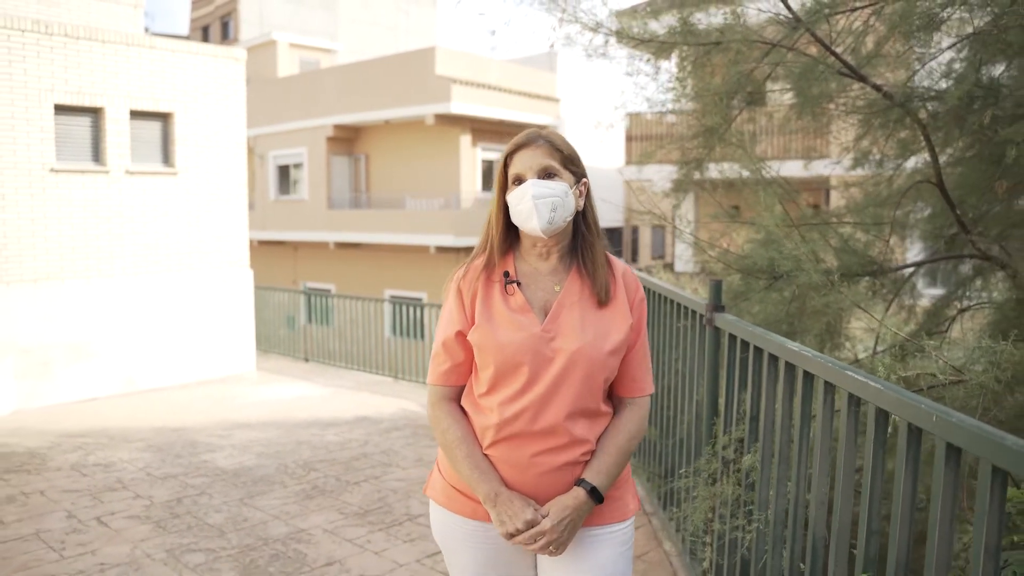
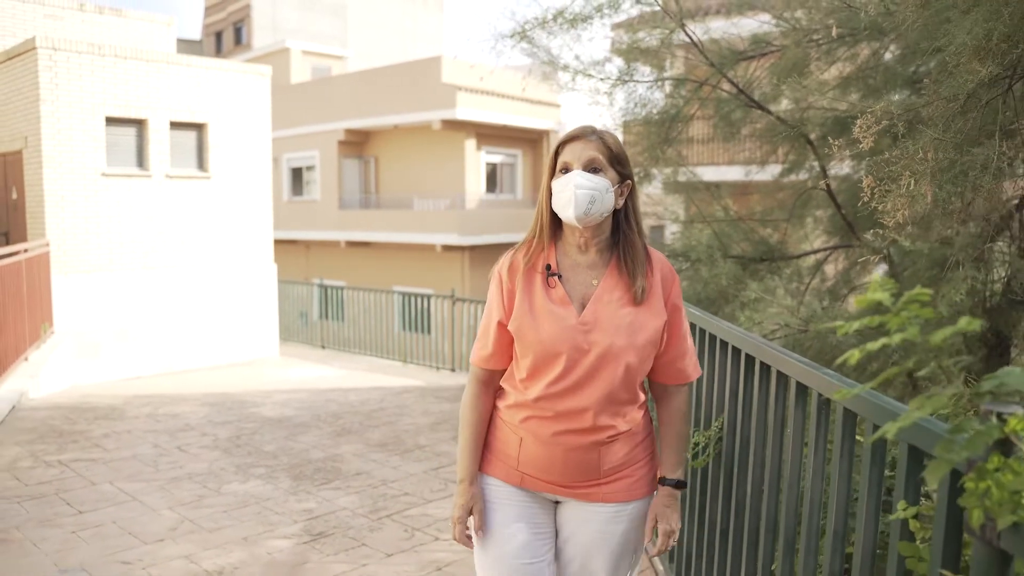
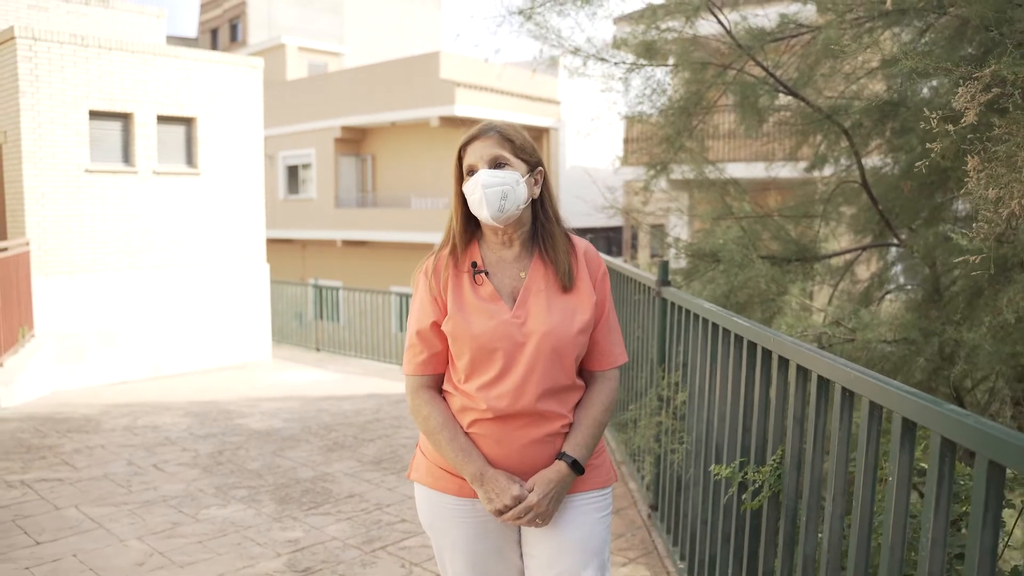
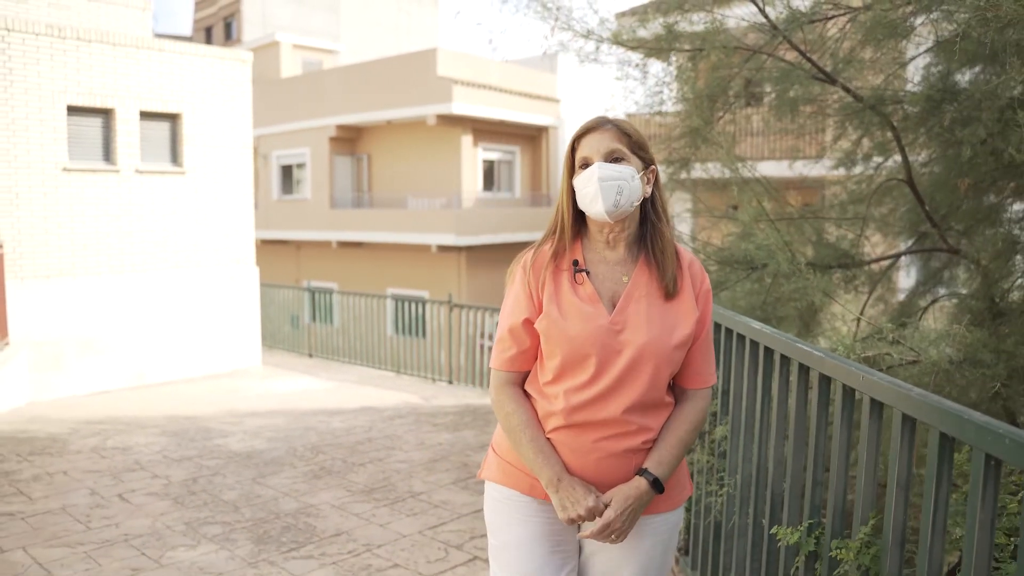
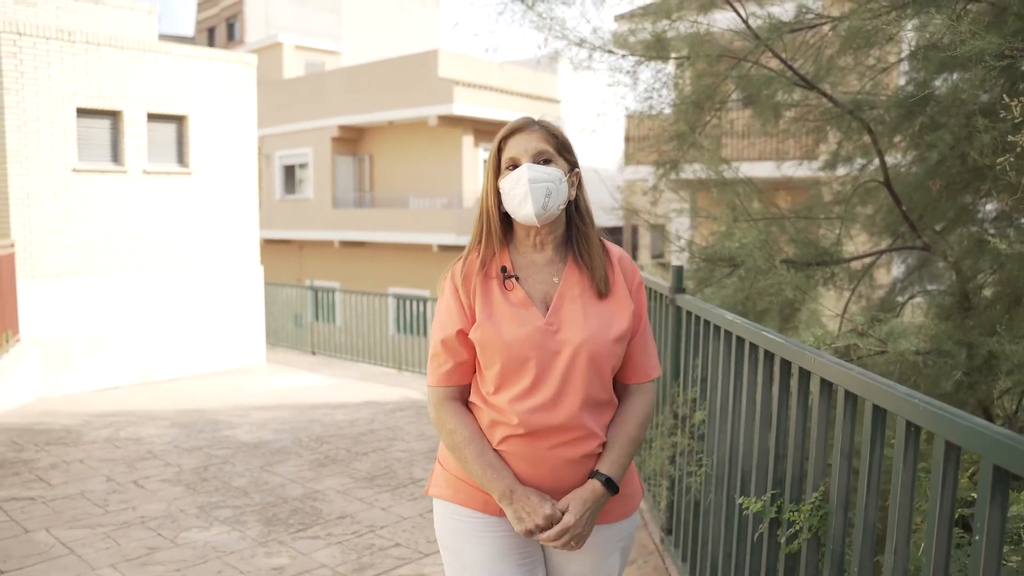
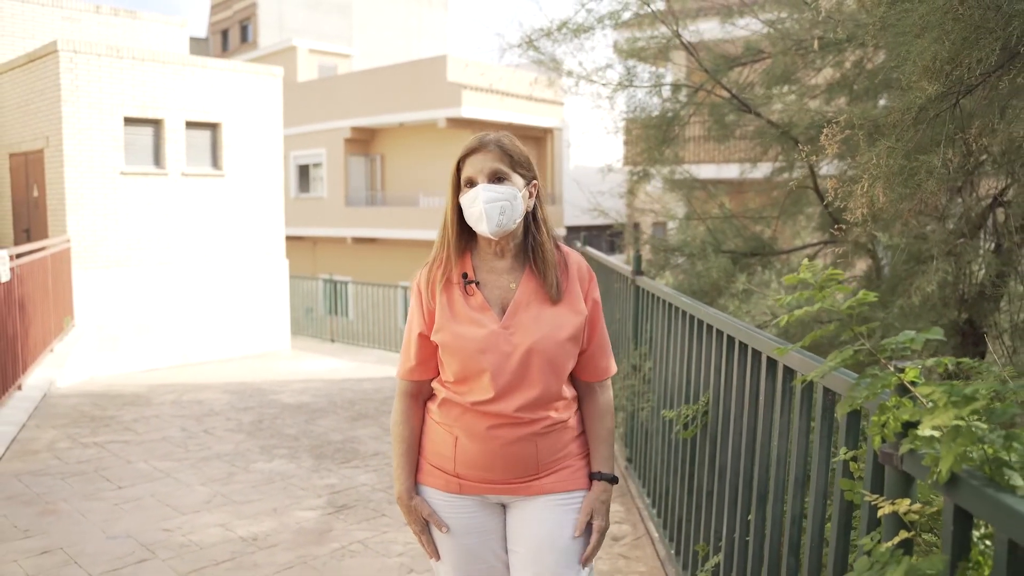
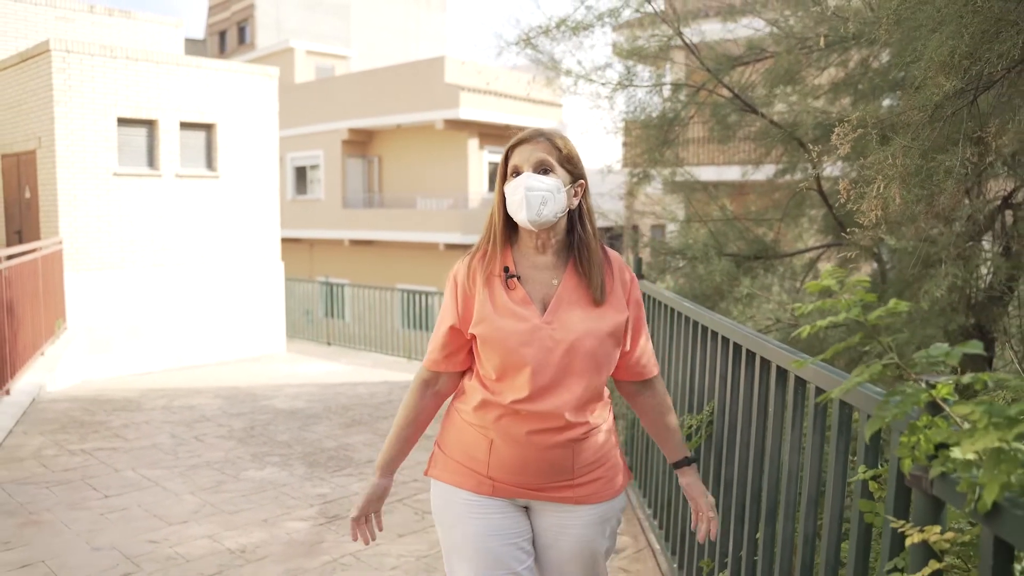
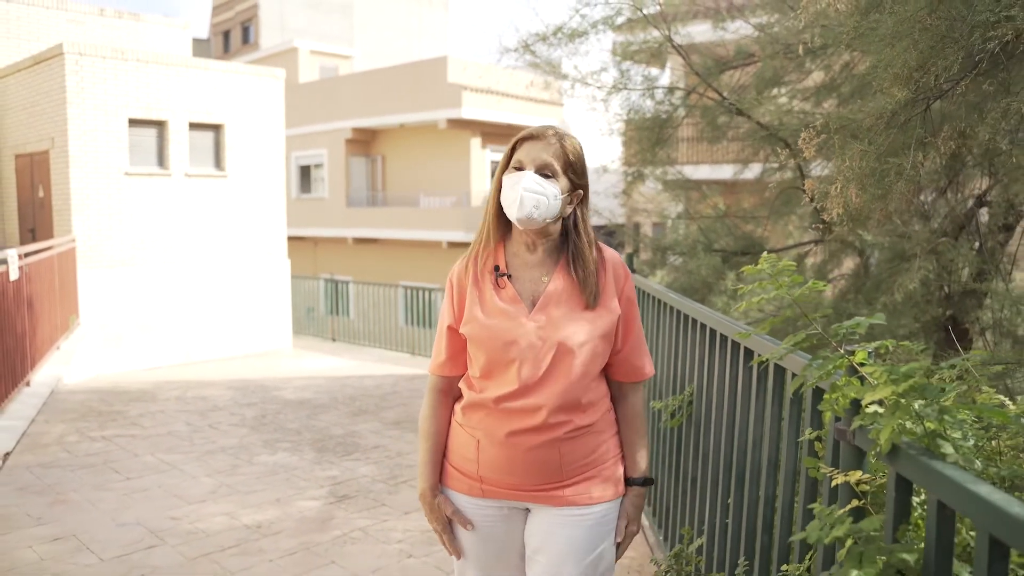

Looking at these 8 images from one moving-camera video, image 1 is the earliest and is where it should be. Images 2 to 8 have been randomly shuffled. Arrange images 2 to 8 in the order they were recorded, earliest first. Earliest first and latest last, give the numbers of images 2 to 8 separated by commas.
4, 5, 3, 2, 7, 6, 8
